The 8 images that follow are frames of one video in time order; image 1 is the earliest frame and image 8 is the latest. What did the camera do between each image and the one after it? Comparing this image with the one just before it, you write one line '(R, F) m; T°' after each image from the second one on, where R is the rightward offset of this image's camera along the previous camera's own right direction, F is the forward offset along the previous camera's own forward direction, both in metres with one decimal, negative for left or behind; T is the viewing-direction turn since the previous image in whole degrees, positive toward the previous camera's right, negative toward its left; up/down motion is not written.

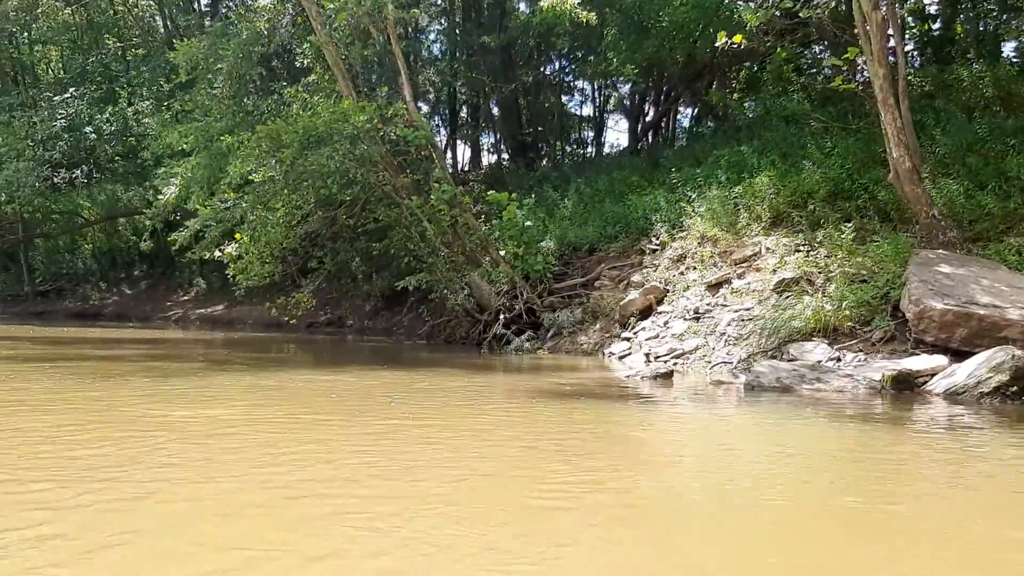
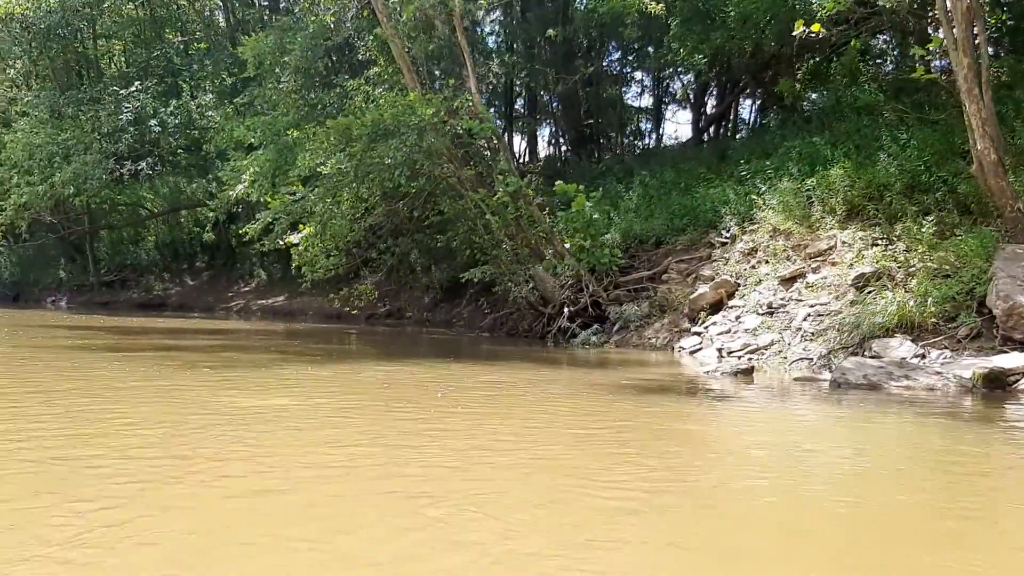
(-0.3, +0.1) m; -3°
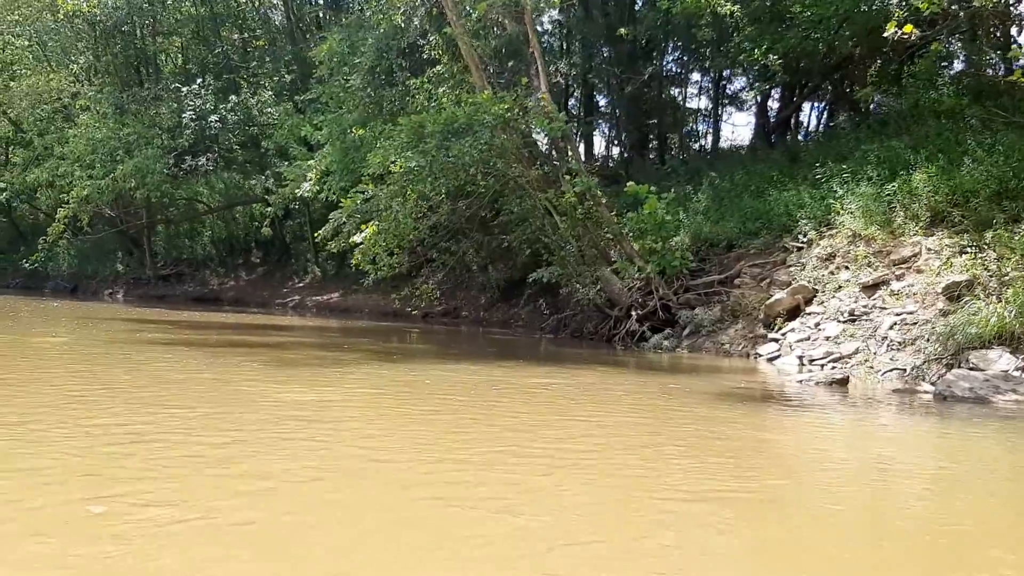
(-0.4, +0.1) m; -2°
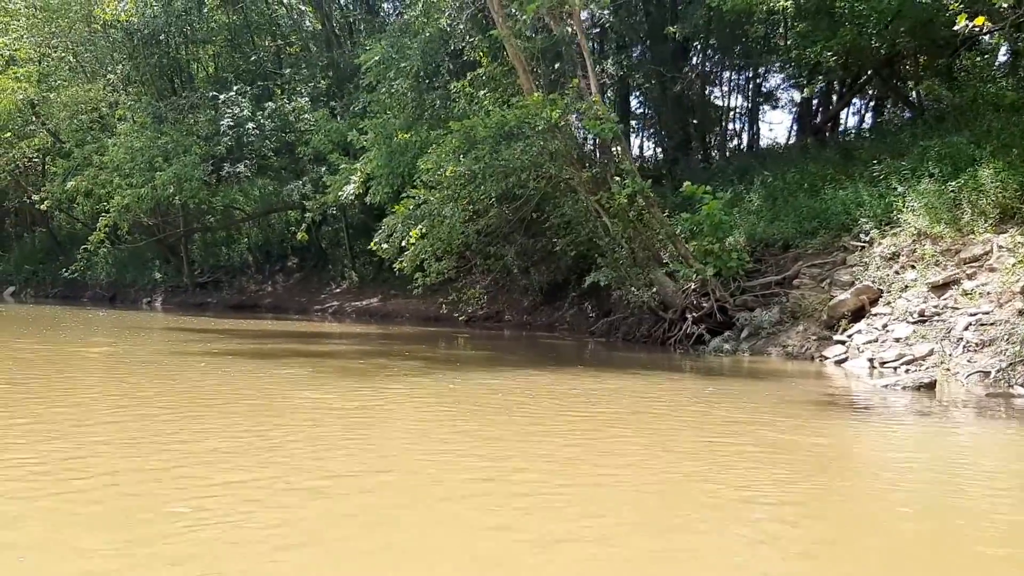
(-0.4, +0.2) m; -1°
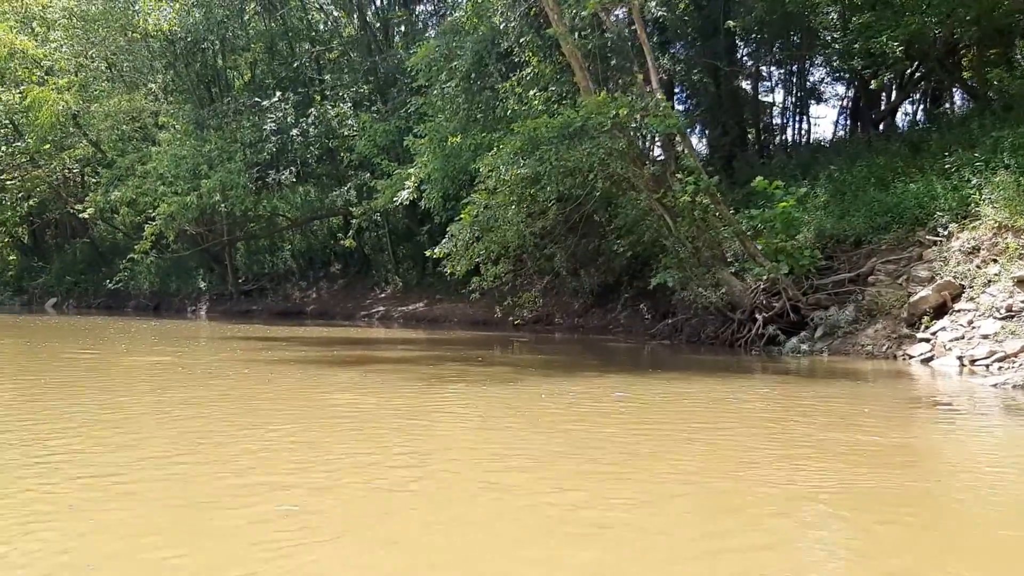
(-0.5, +0.2) m; -1°
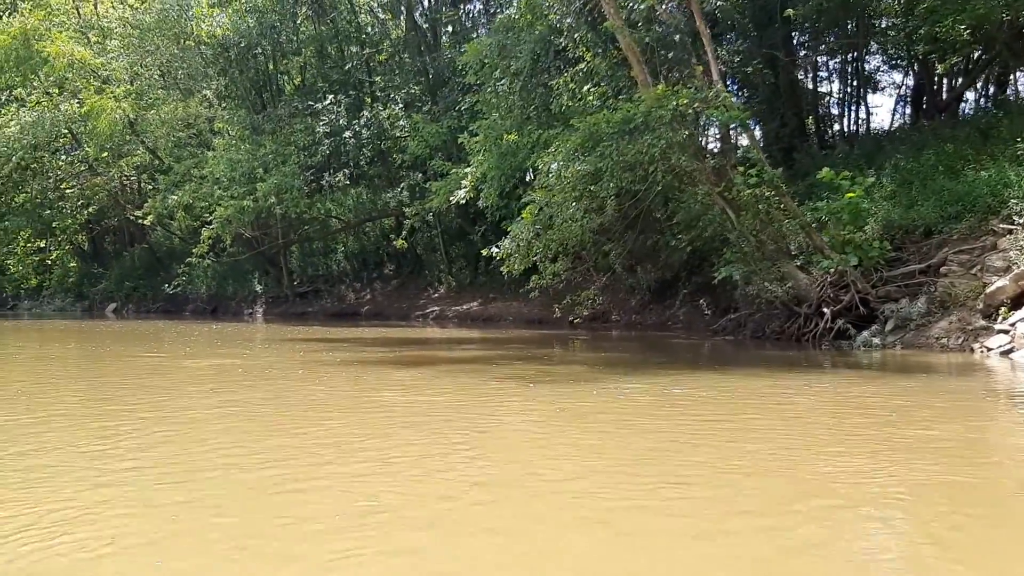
(-0.2, +0.1) m; -3°
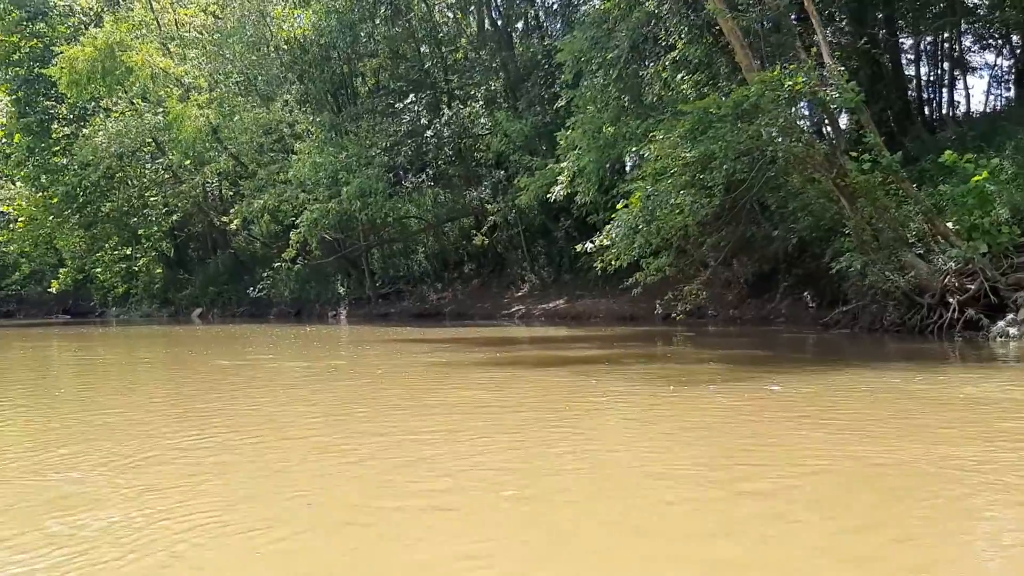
(-0.6, +0.3) m; -4°
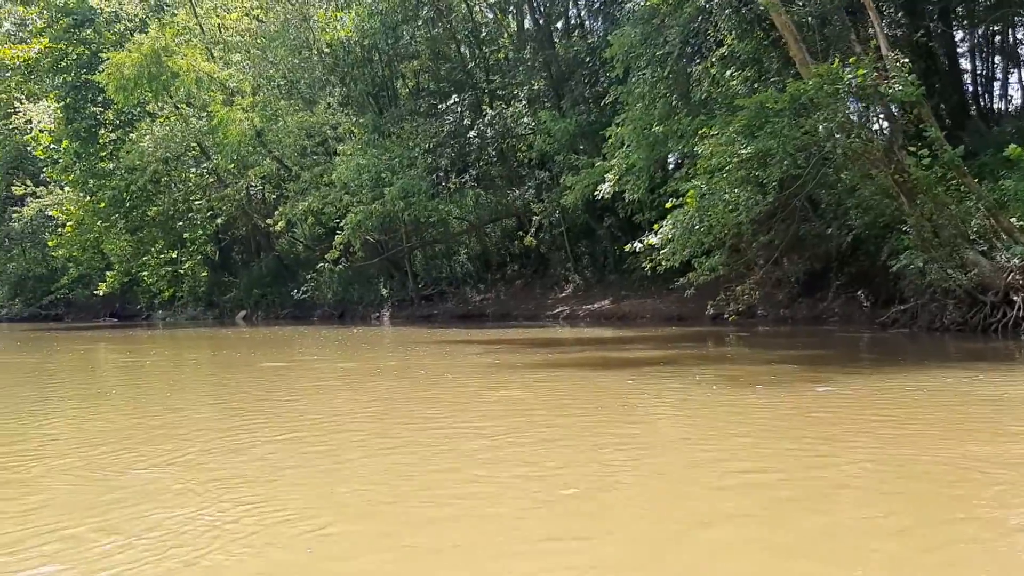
(-0.2, +0.1) m; -2°
